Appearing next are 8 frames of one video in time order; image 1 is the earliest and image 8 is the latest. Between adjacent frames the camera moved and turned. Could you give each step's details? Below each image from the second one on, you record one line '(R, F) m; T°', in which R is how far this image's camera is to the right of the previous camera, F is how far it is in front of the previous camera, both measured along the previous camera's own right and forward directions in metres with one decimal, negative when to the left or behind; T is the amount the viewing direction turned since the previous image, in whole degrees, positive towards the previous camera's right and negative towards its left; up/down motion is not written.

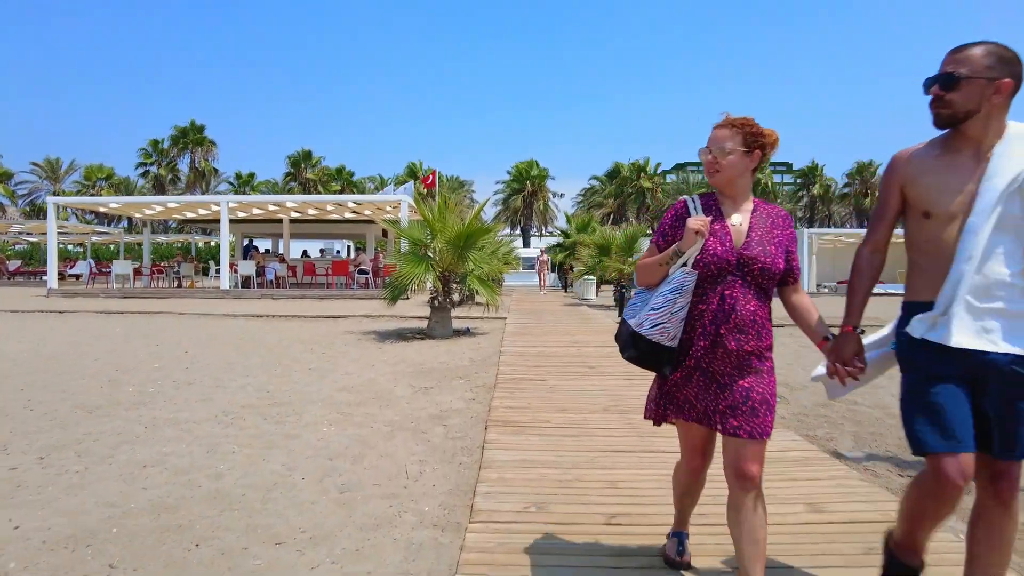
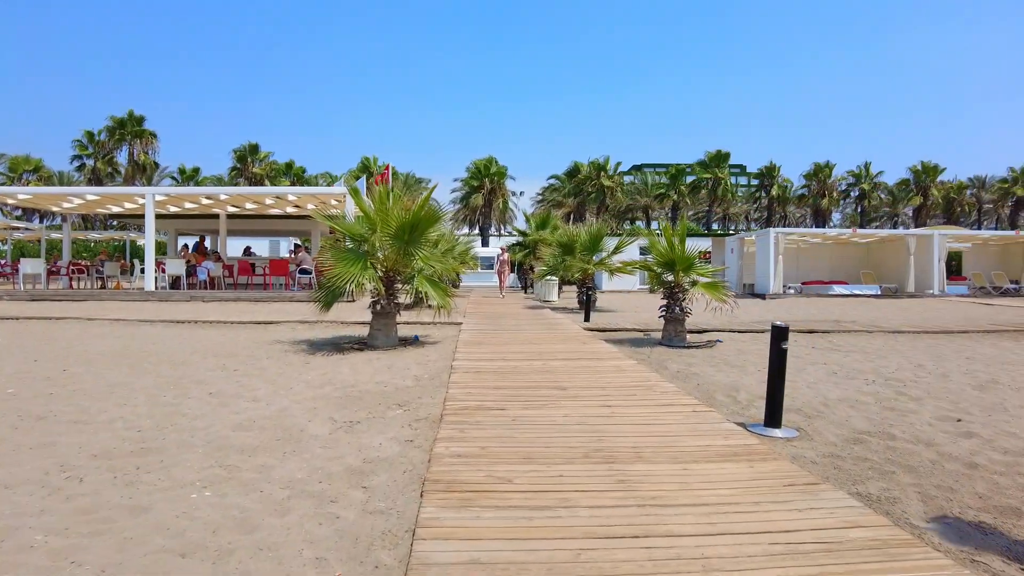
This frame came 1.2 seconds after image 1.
(+0.1, +1.4) m; +4°
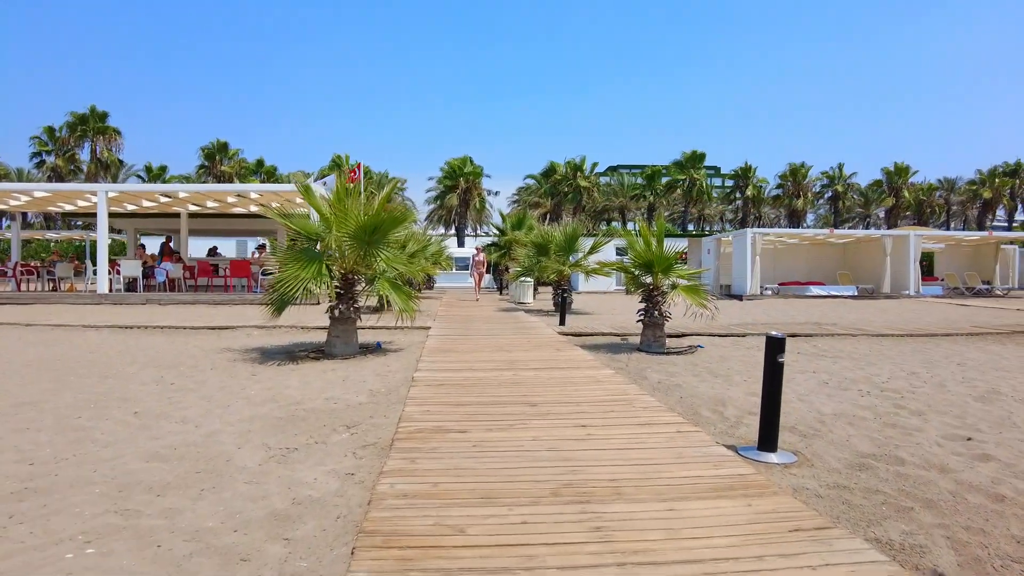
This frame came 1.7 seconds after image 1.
(+0.1, +0.6) m; +2°
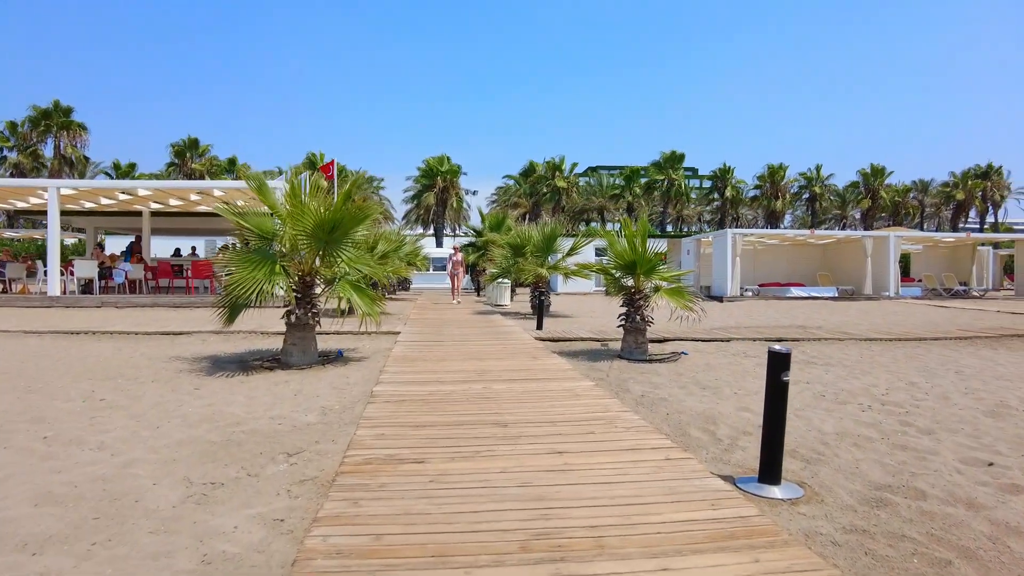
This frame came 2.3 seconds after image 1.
(+0.1, +0.6) m; +2°
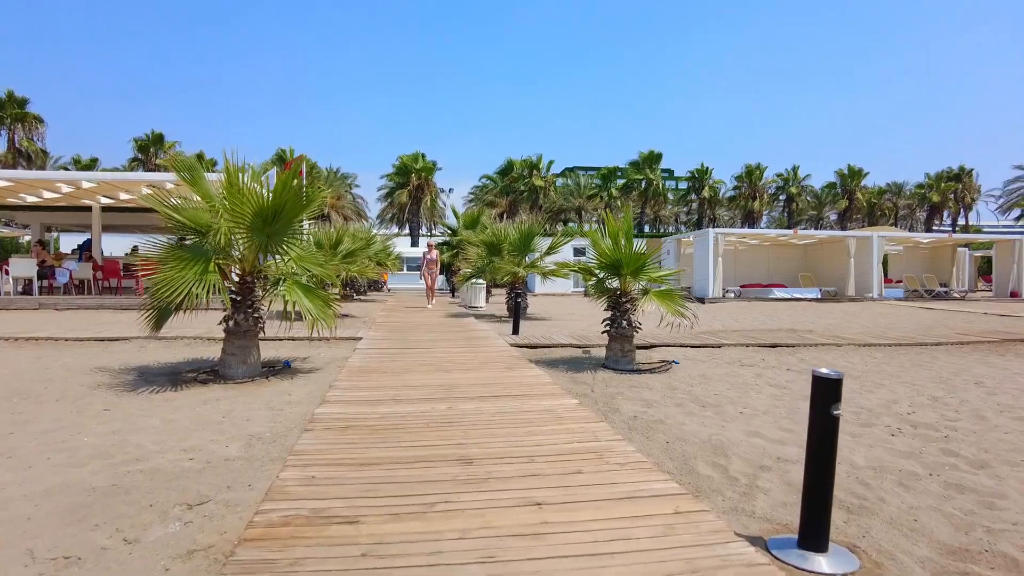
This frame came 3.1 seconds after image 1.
(+0.1, +0.9) m; +2°
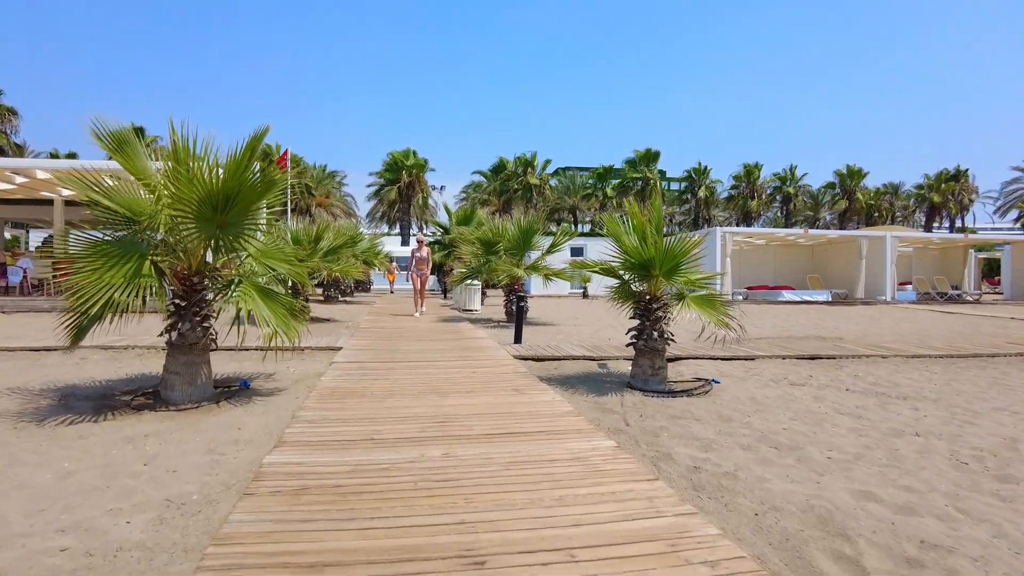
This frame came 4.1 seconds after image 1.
(-0.2, +1.3) m; +1°
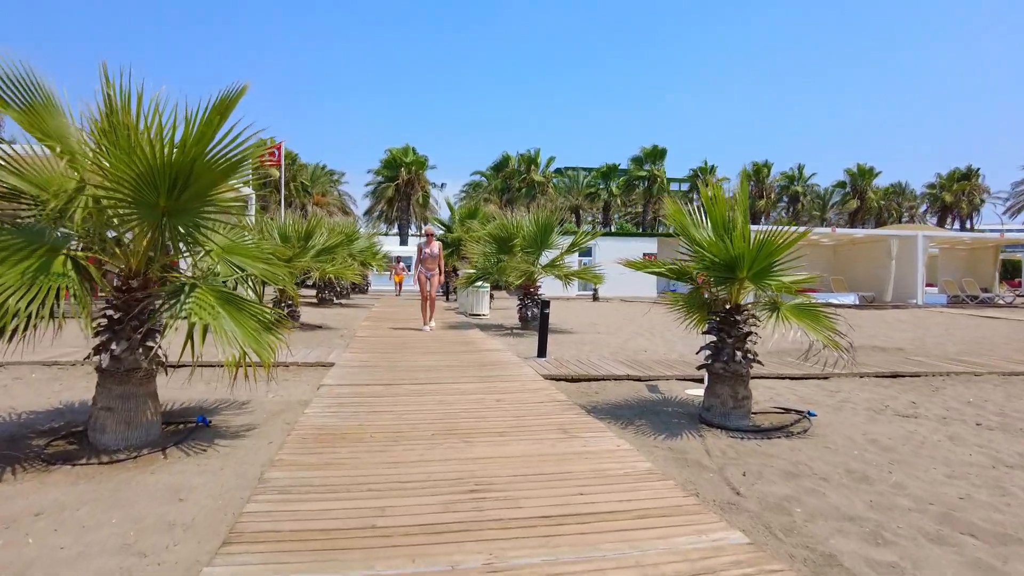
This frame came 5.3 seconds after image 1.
(-0.3, +1.5) m; 0°
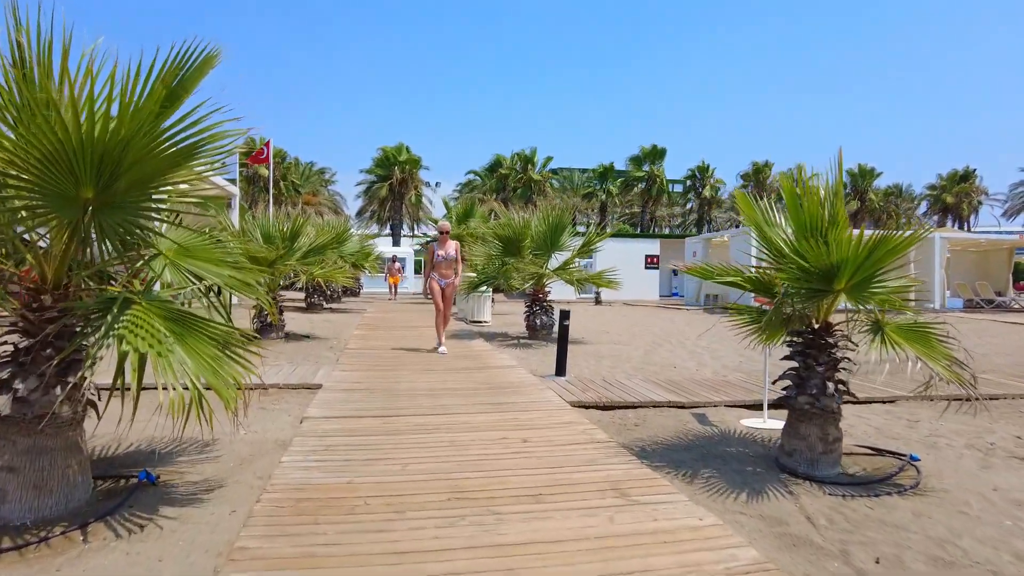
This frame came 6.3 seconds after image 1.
(-0.3, +1.1) m; +1°
